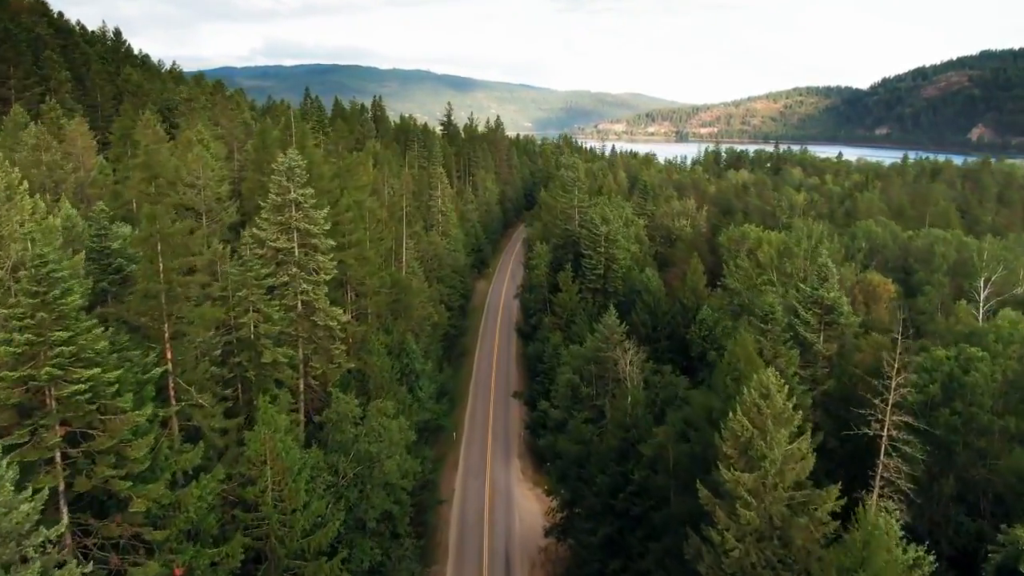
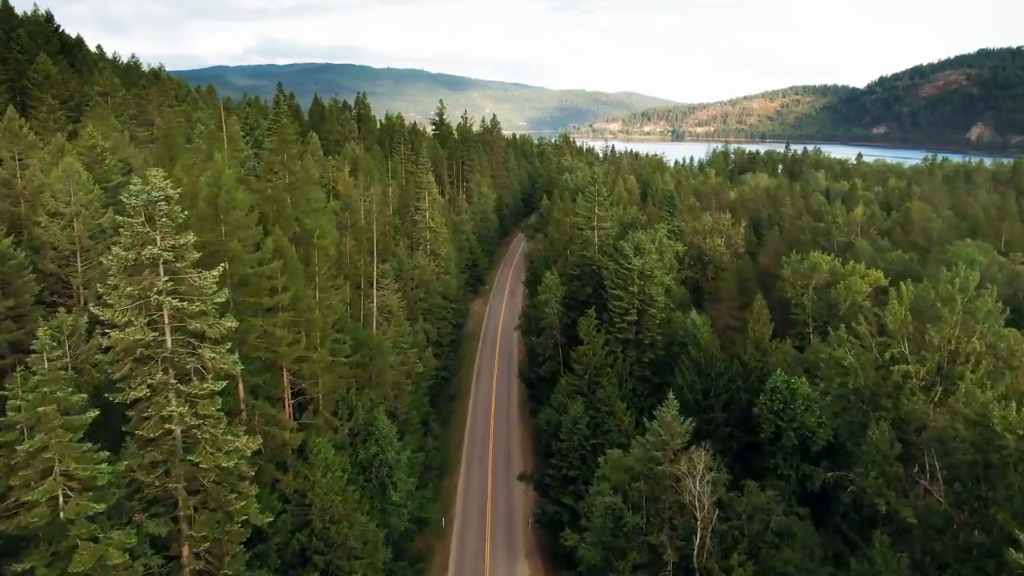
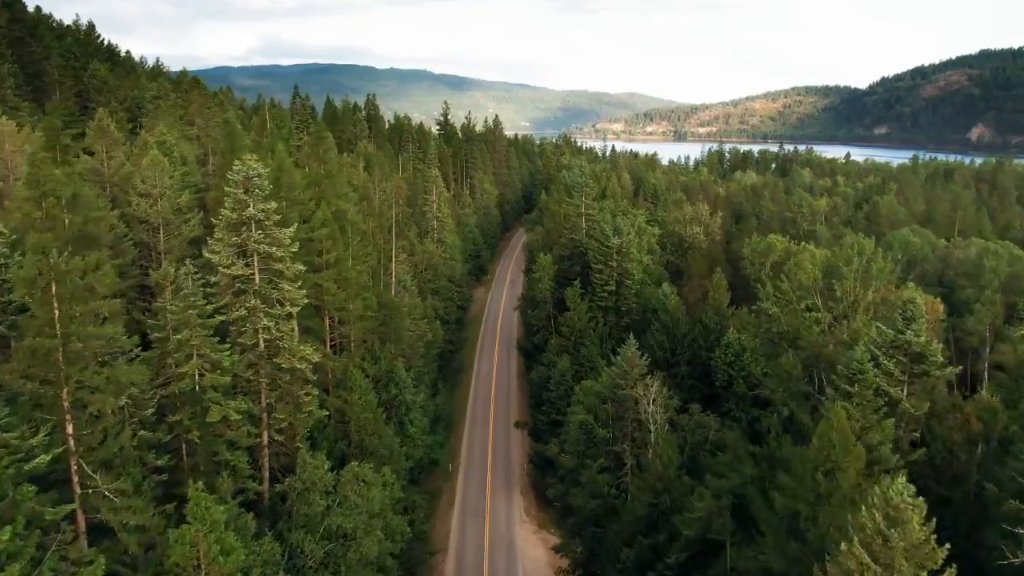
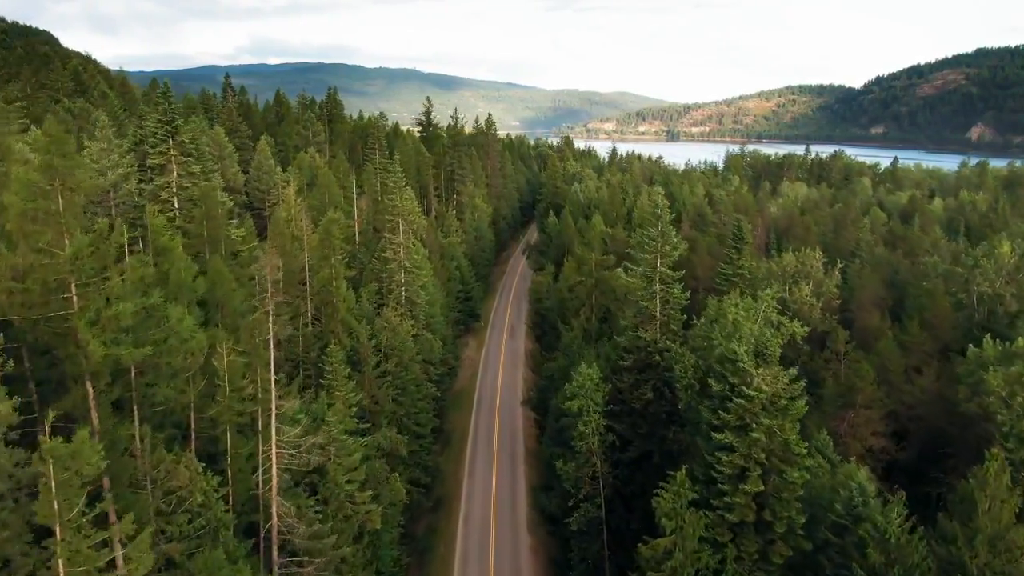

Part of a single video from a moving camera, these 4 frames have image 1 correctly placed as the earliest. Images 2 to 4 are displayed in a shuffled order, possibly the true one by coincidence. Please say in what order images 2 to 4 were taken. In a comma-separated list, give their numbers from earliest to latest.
3, 2, 4
